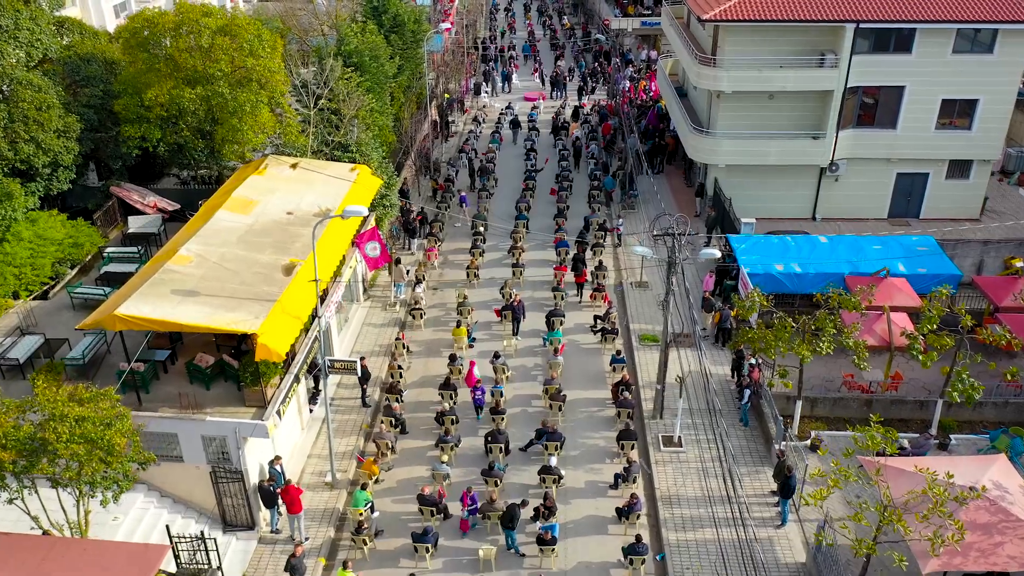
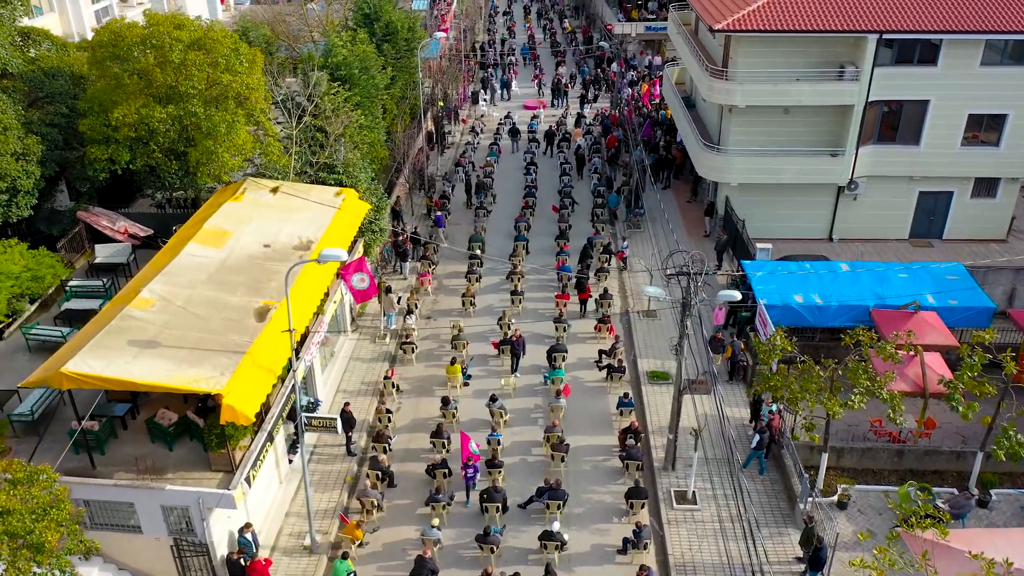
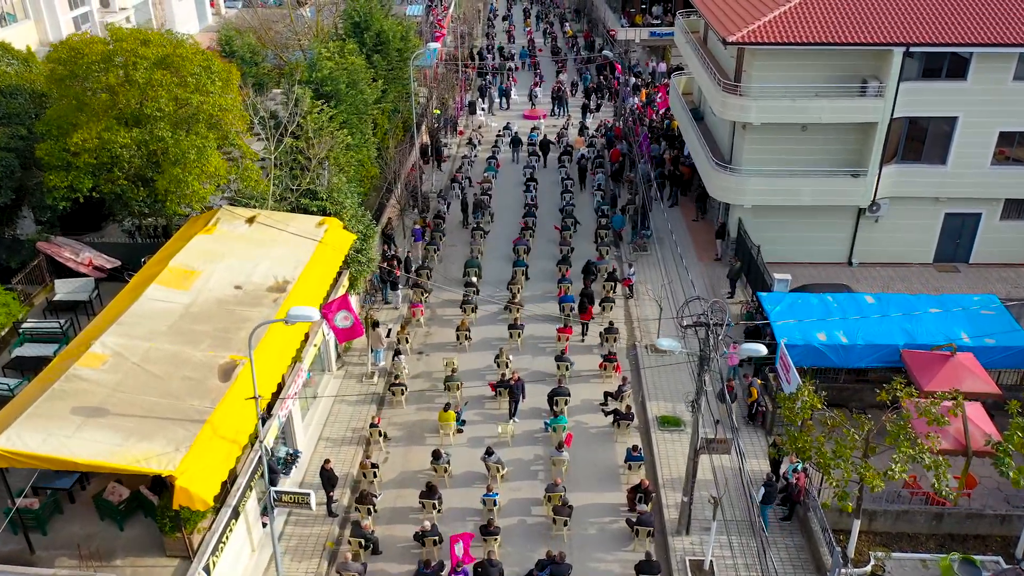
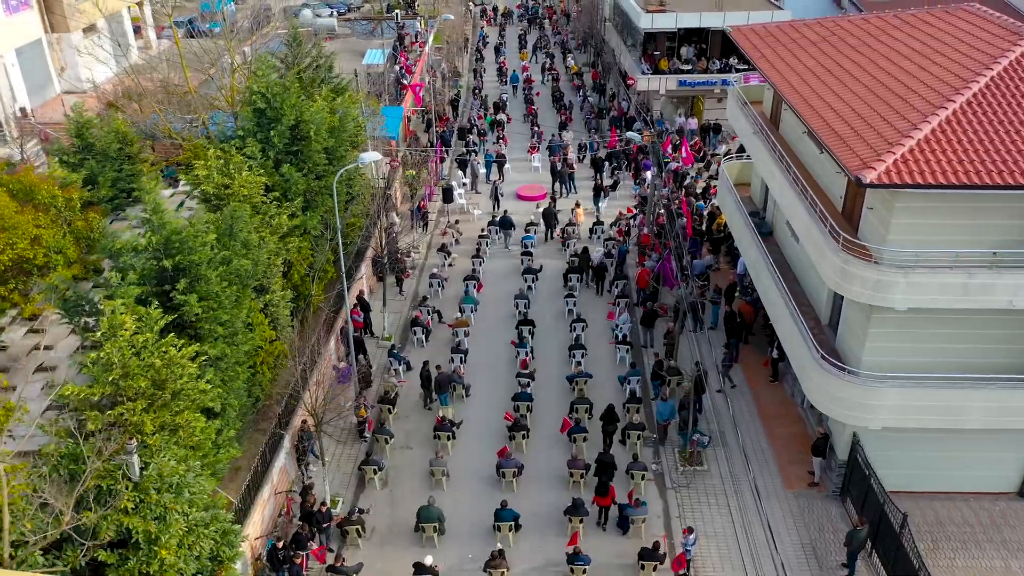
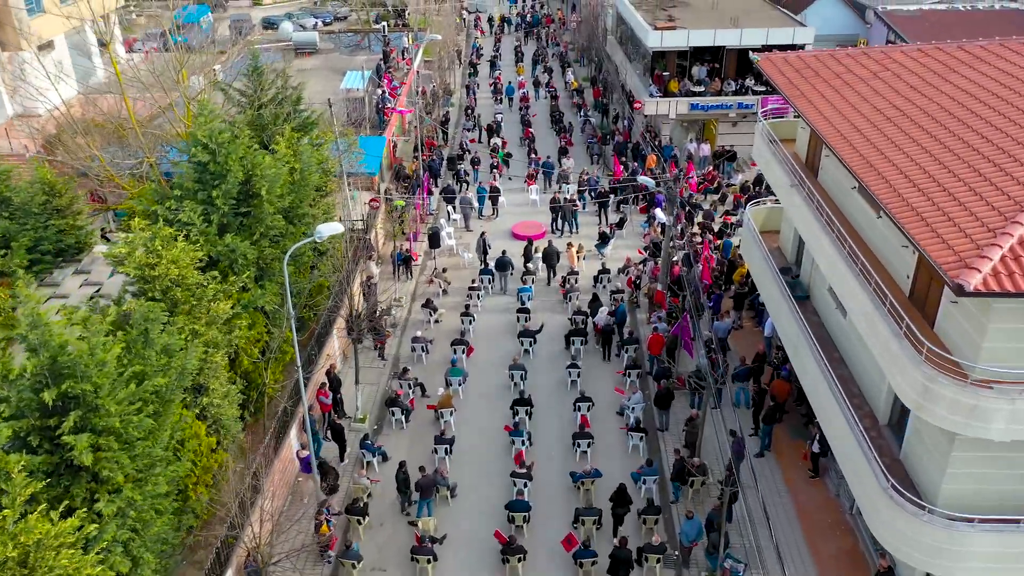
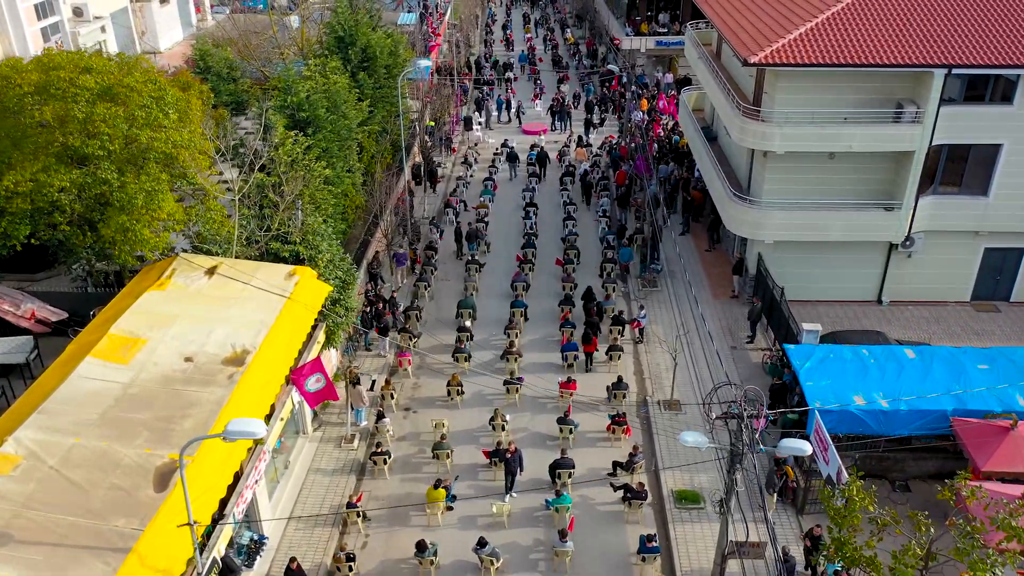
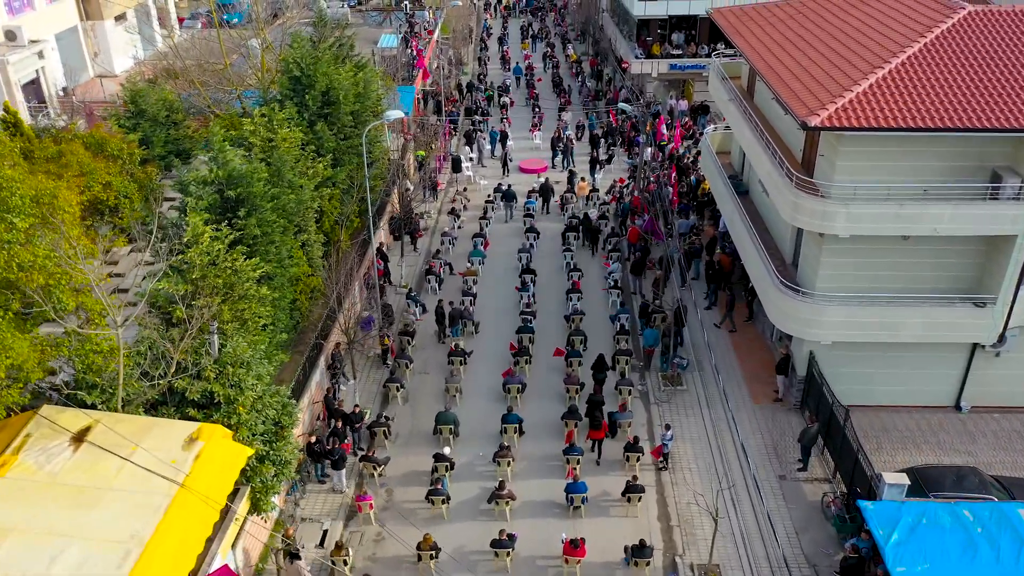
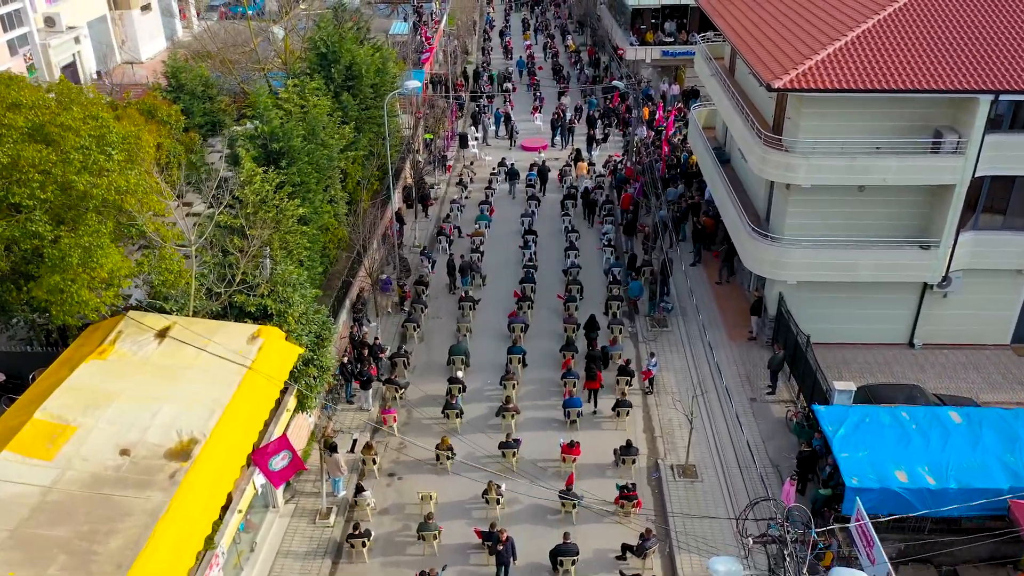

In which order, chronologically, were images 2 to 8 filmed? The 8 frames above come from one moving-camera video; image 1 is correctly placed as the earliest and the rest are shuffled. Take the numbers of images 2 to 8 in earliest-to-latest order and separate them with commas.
2, 3, 6, 8, 7, 4, 5
